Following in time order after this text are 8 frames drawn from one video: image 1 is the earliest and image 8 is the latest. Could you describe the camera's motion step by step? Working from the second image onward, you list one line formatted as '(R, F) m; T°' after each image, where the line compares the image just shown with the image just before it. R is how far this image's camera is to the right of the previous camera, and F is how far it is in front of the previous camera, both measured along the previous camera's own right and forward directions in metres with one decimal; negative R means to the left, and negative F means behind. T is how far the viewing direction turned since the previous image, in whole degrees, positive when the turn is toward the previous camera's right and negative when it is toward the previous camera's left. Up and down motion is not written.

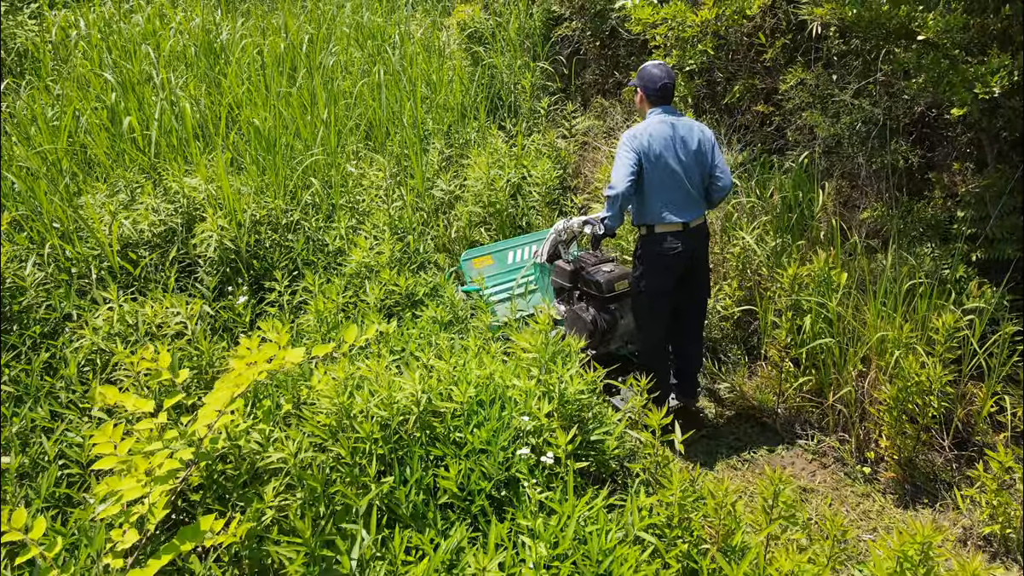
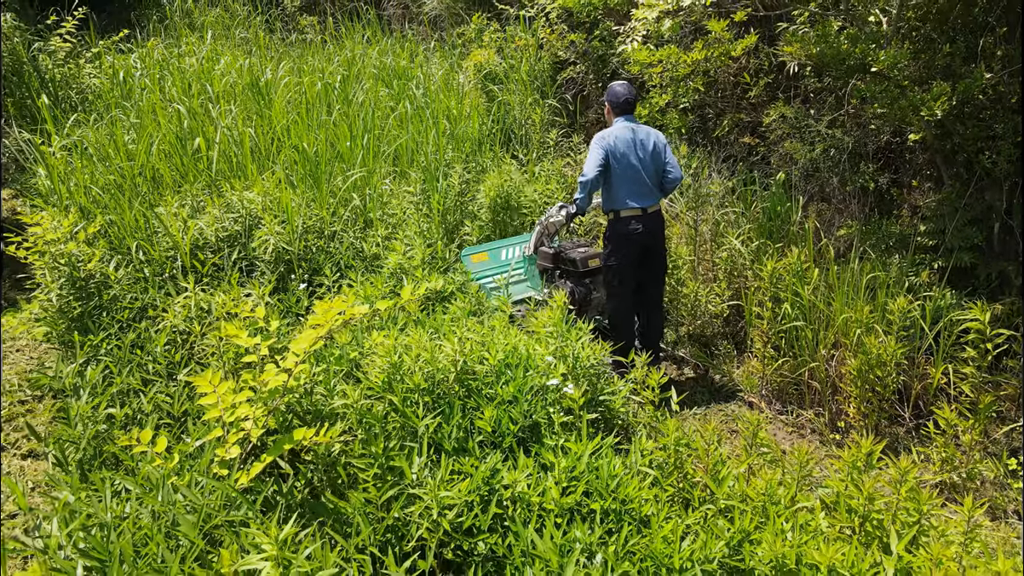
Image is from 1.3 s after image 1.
(-0.1, -0.4) m; 0°
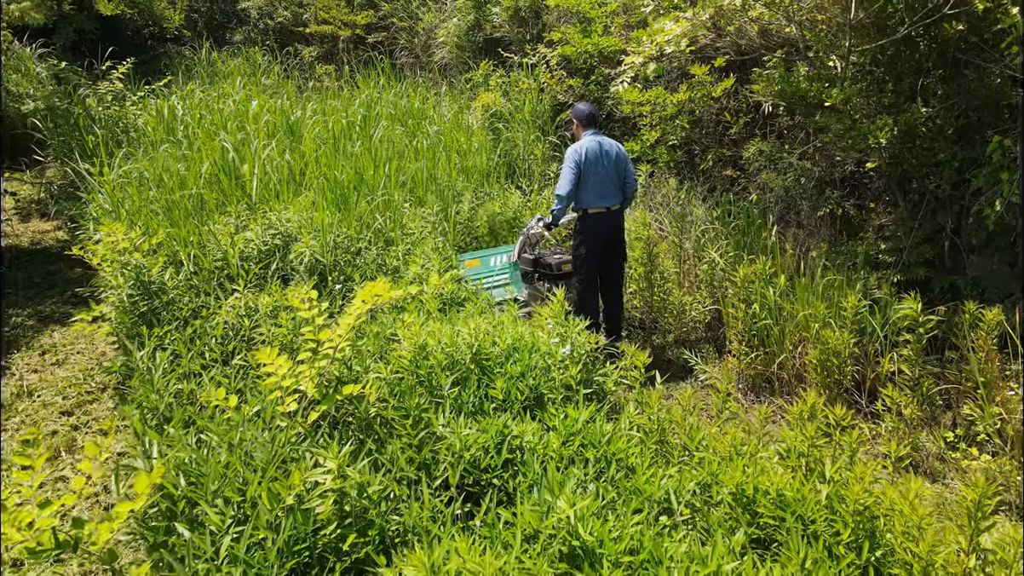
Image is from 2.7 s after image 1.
(0.0, -0.5) m; 0°
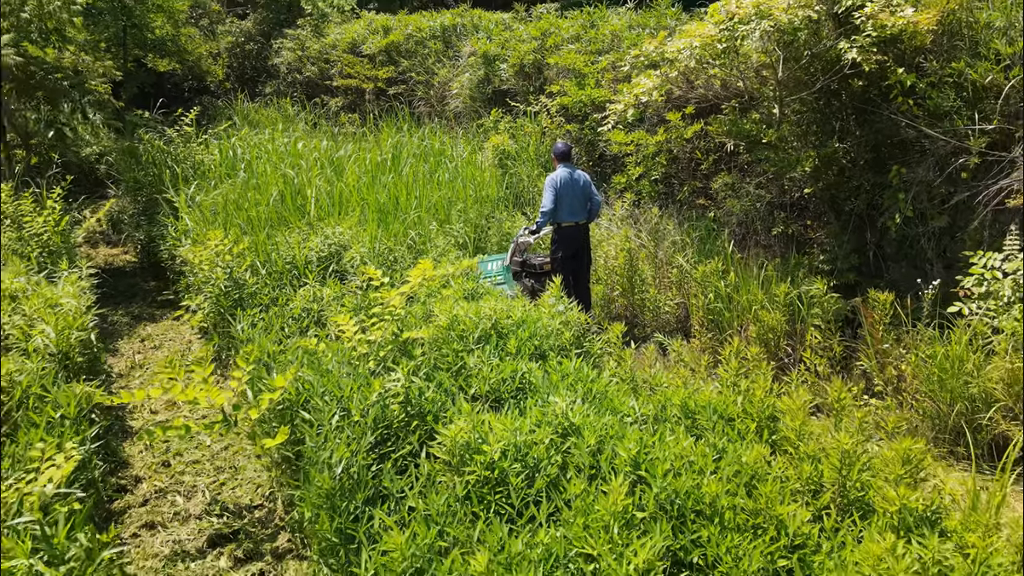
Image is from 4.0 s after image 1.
(0.0, -1.0) m; 0°
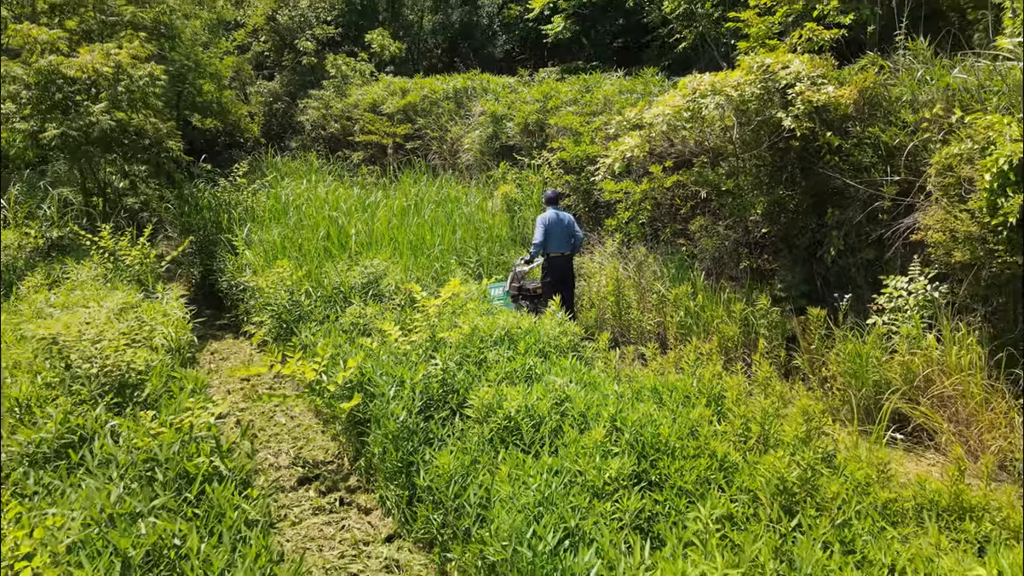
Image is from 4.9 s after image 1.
(0.0, -1.0) m; 0°
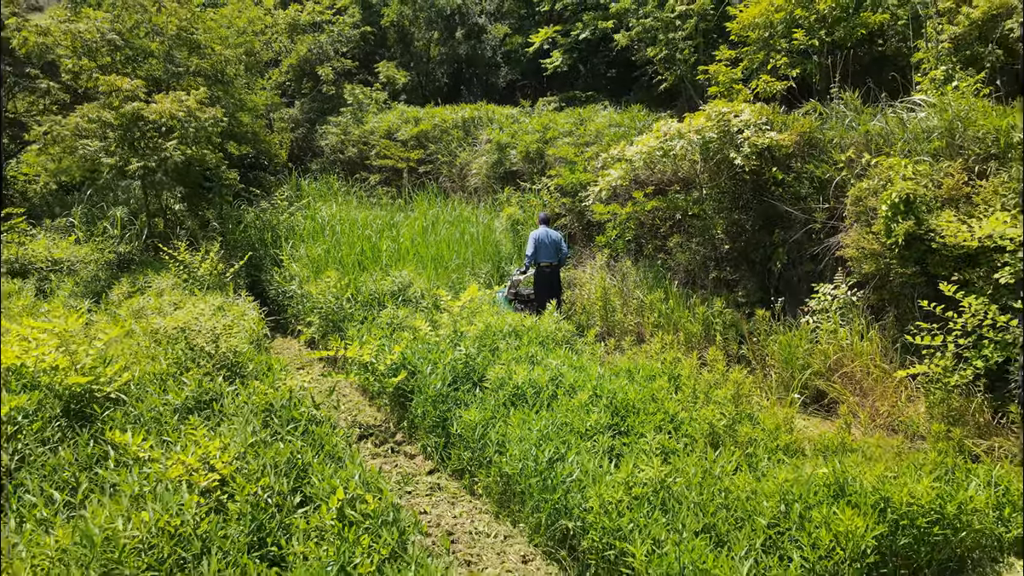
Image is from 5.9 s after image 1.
(0.0, -1.2) m; 0°
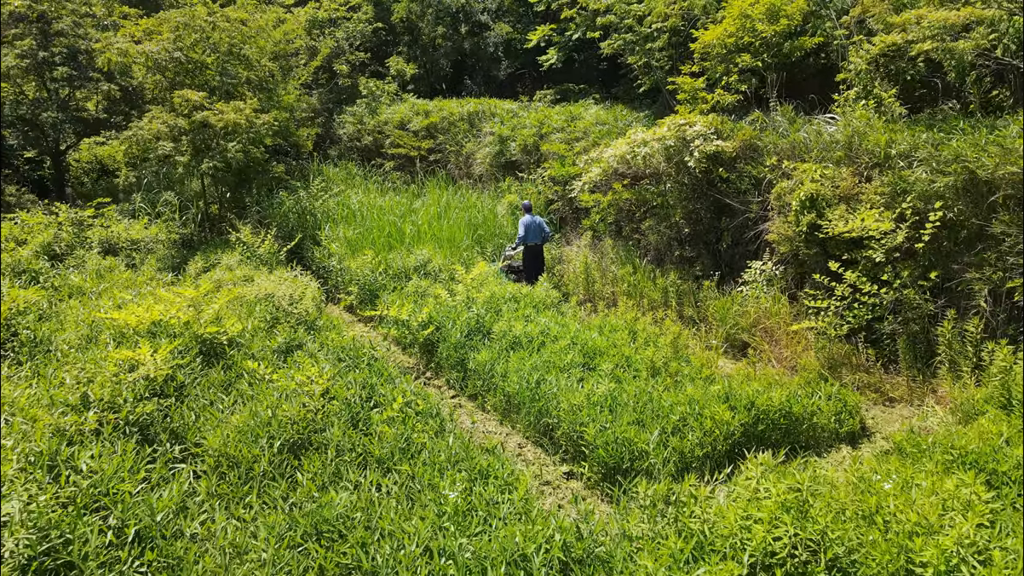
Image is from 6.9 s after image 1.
(0.0, -1.7) m; 0°
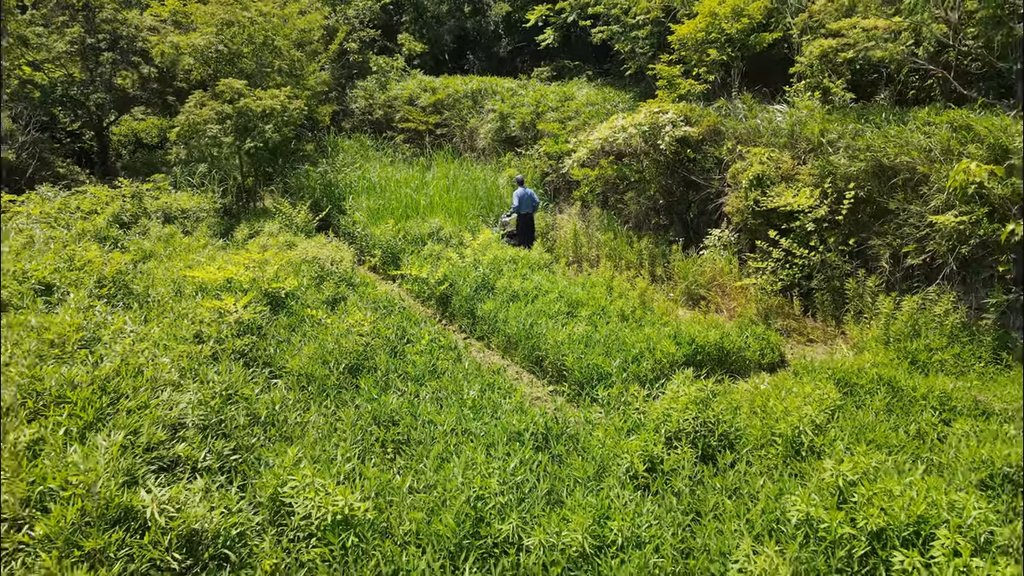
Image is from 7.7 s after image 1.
(0.0, -1.6) m; 0°
